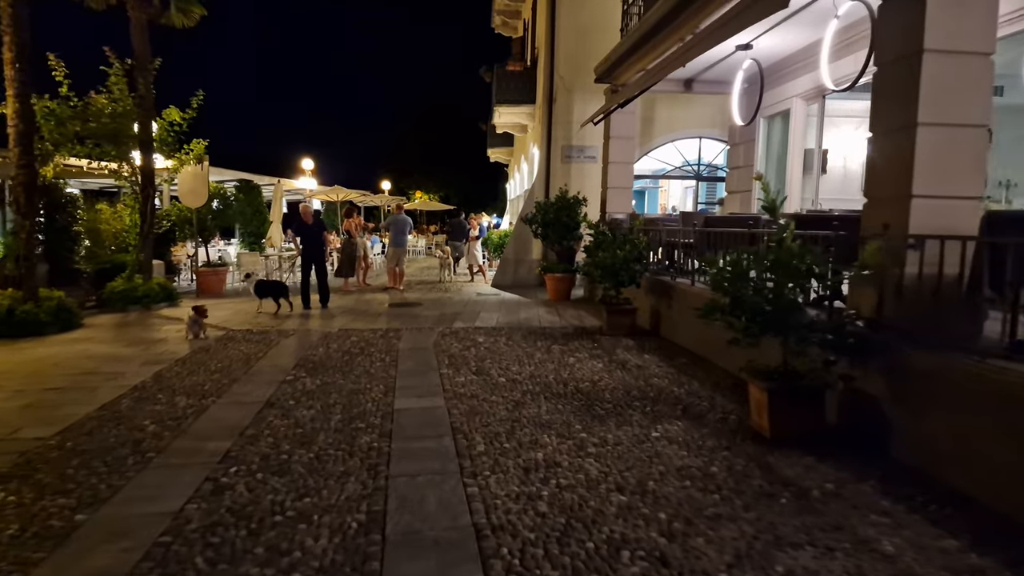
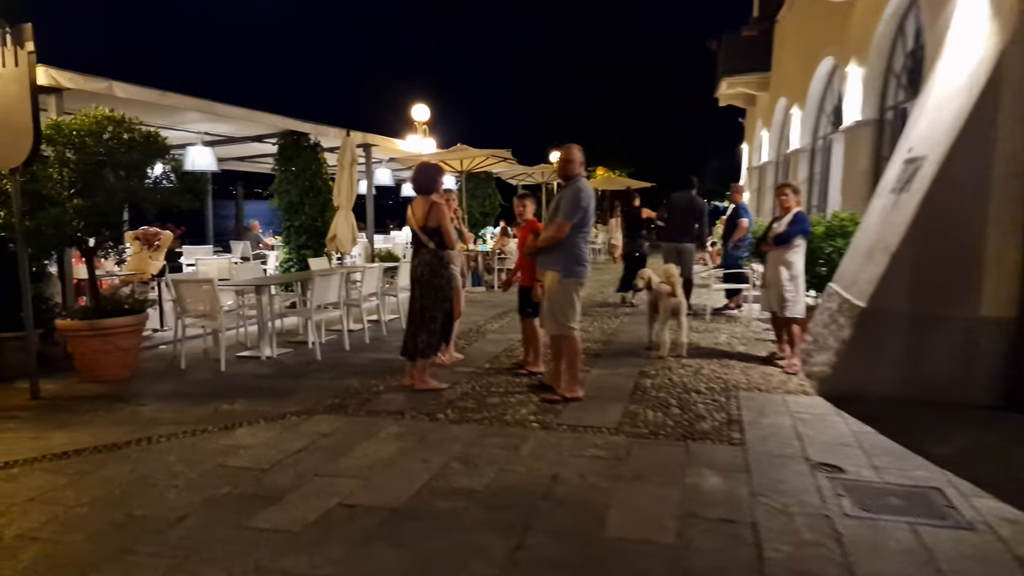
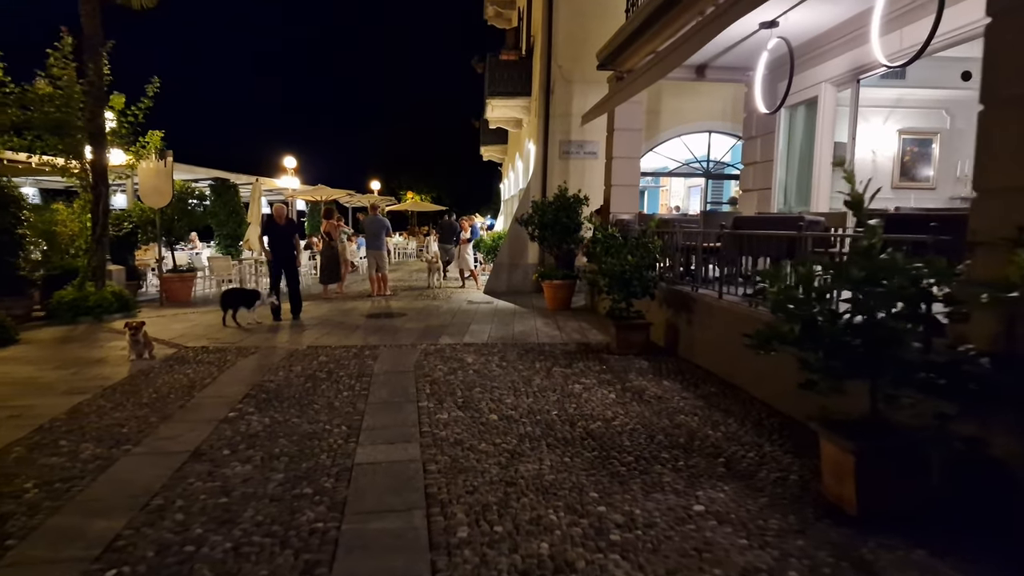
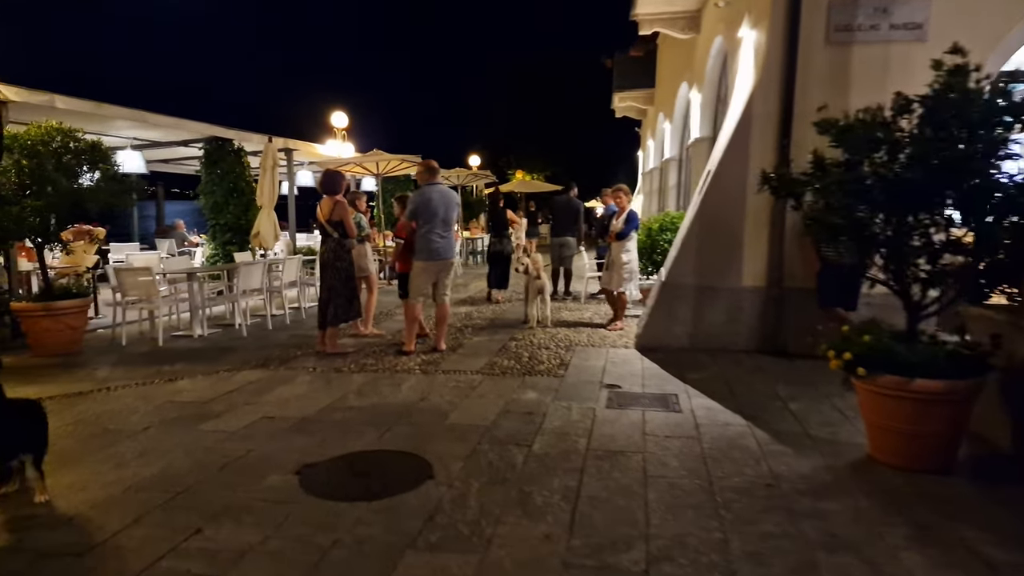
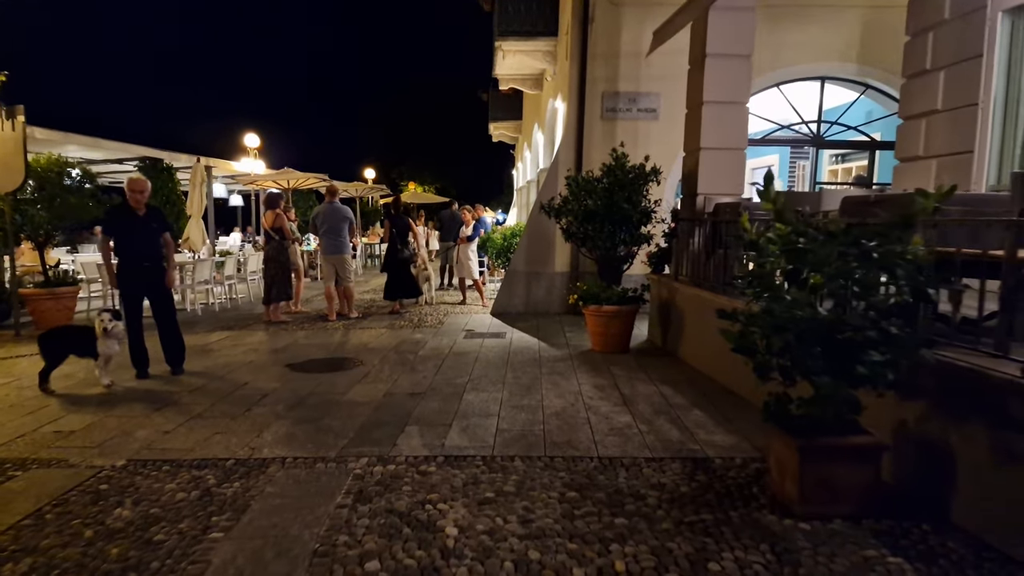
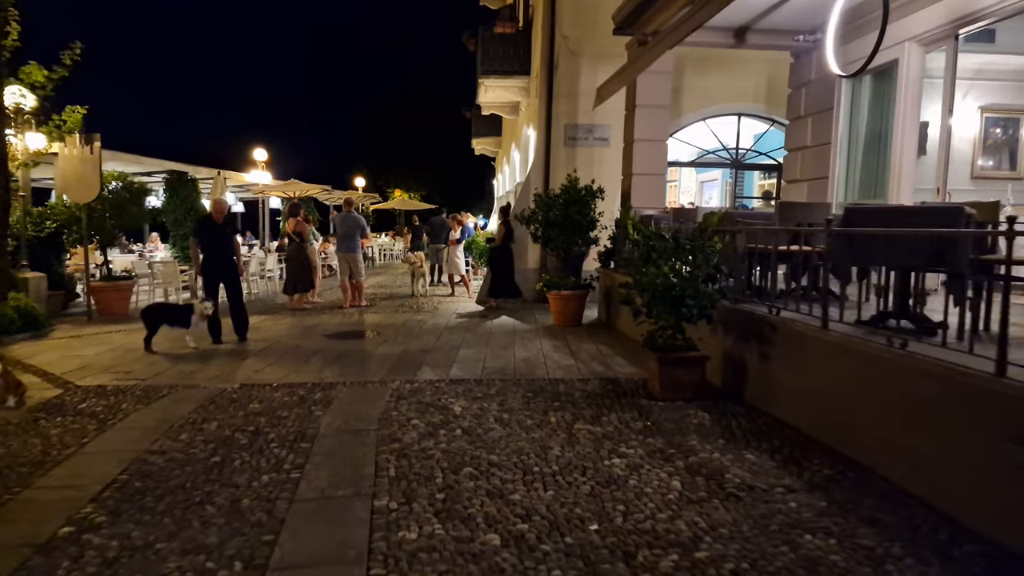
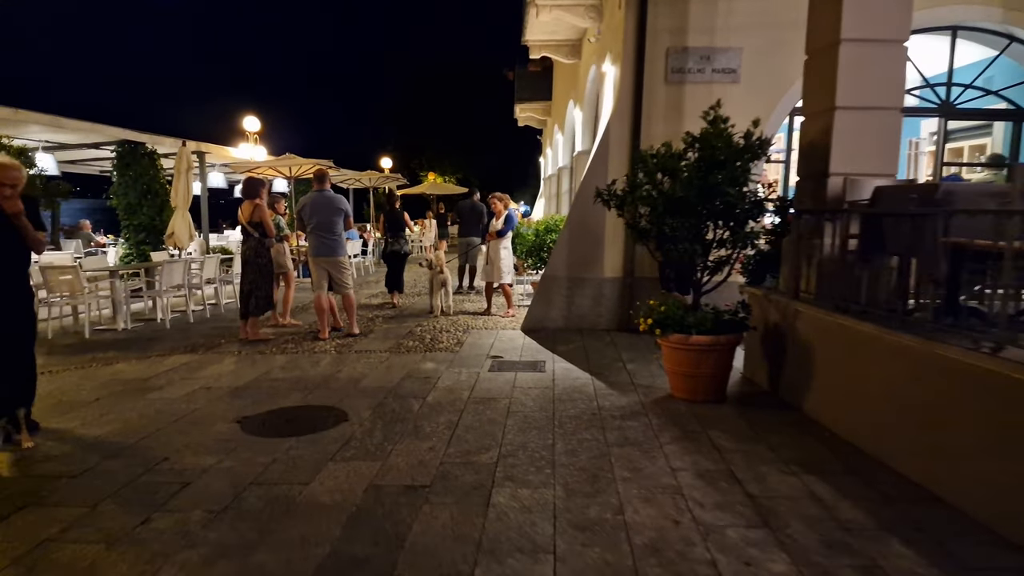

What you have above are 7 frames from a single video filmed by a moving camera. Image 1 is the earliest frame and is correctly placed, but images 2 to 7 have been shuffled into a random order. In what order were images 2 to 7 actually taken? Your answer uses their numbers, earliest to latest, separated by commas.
3, 6, 5, 7, 4, 2
